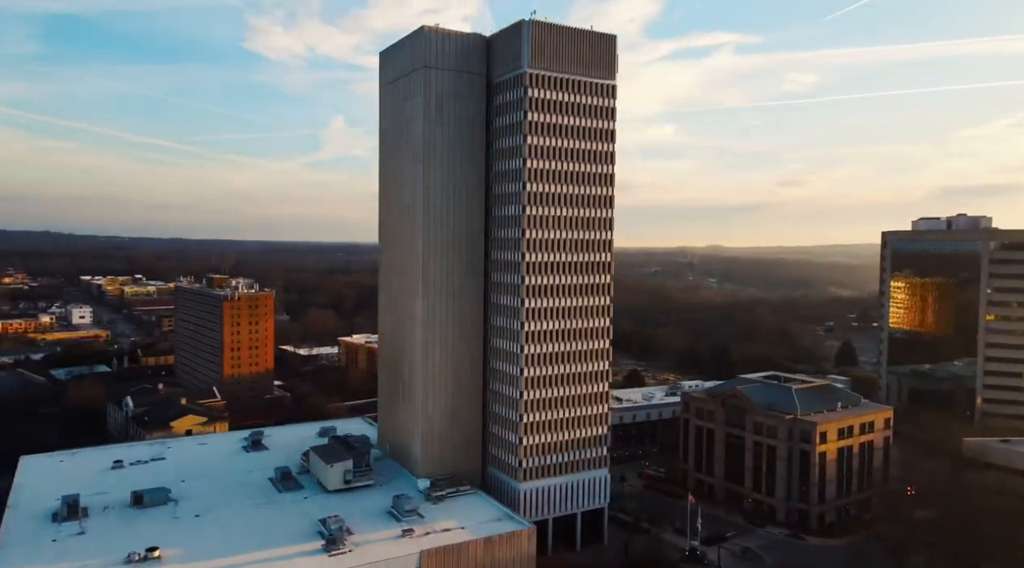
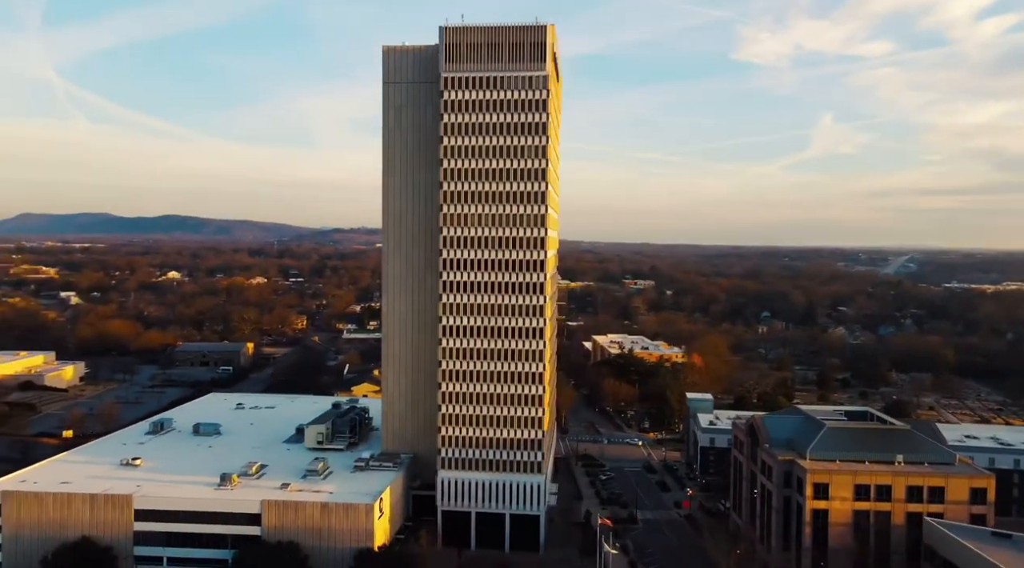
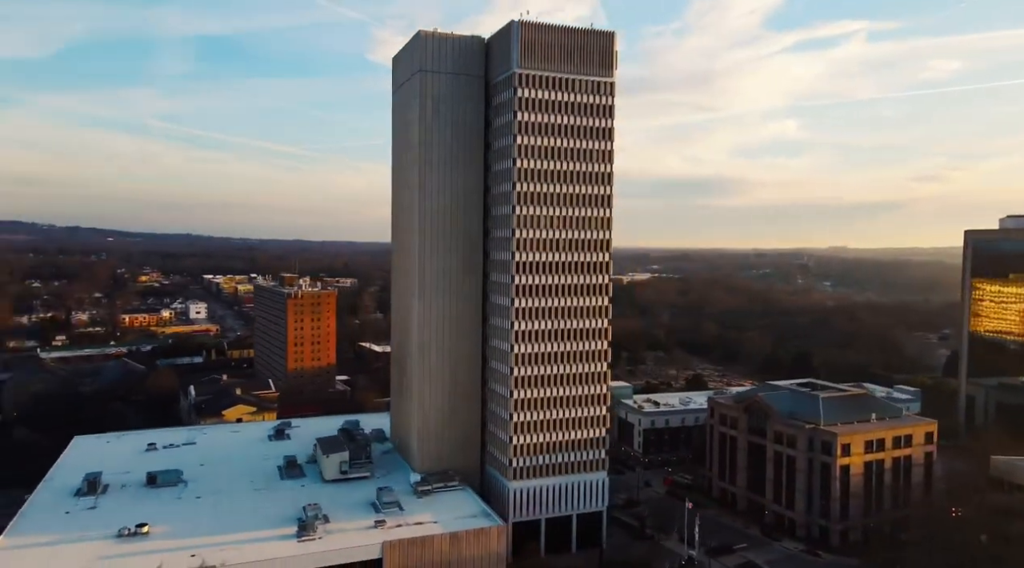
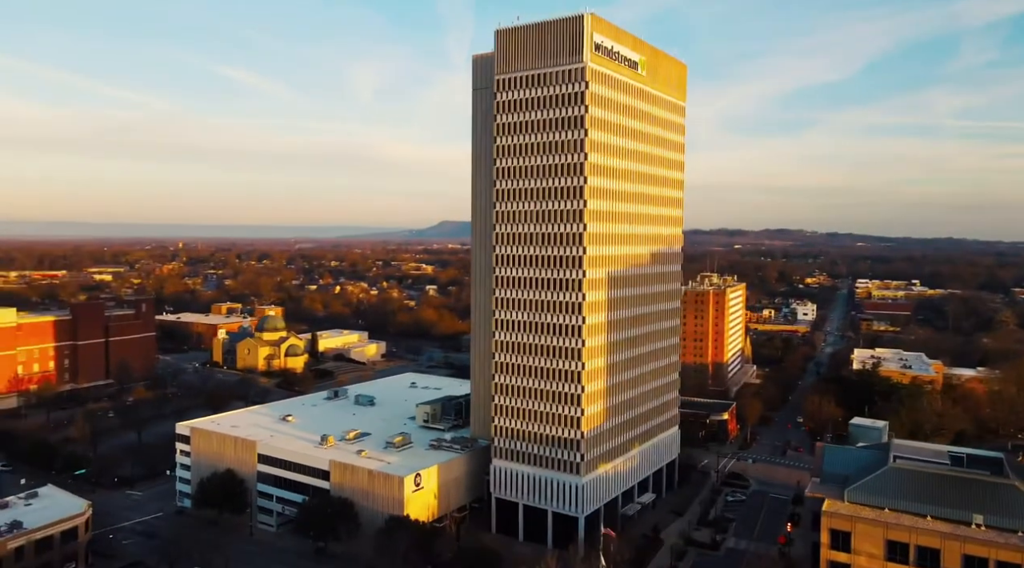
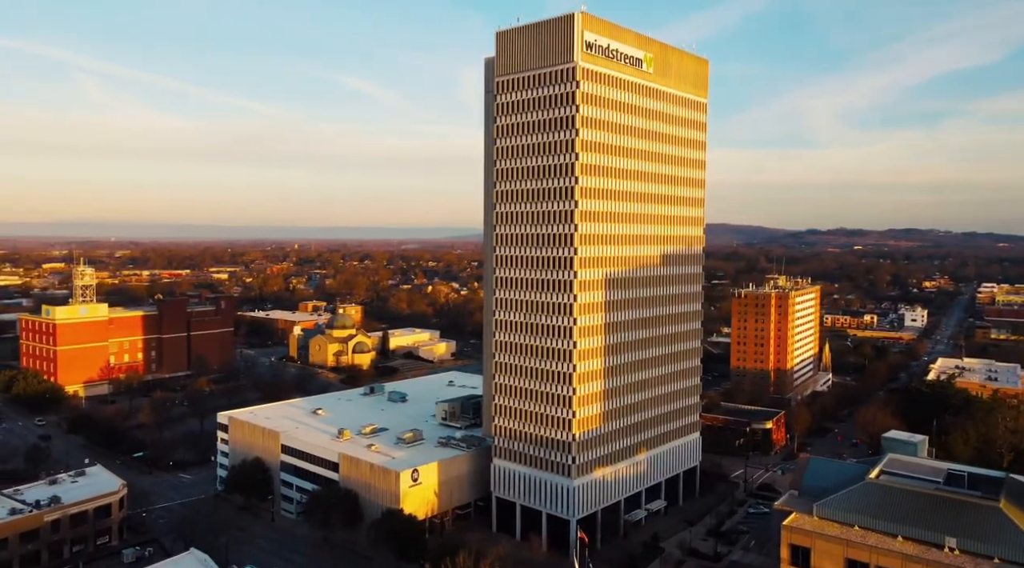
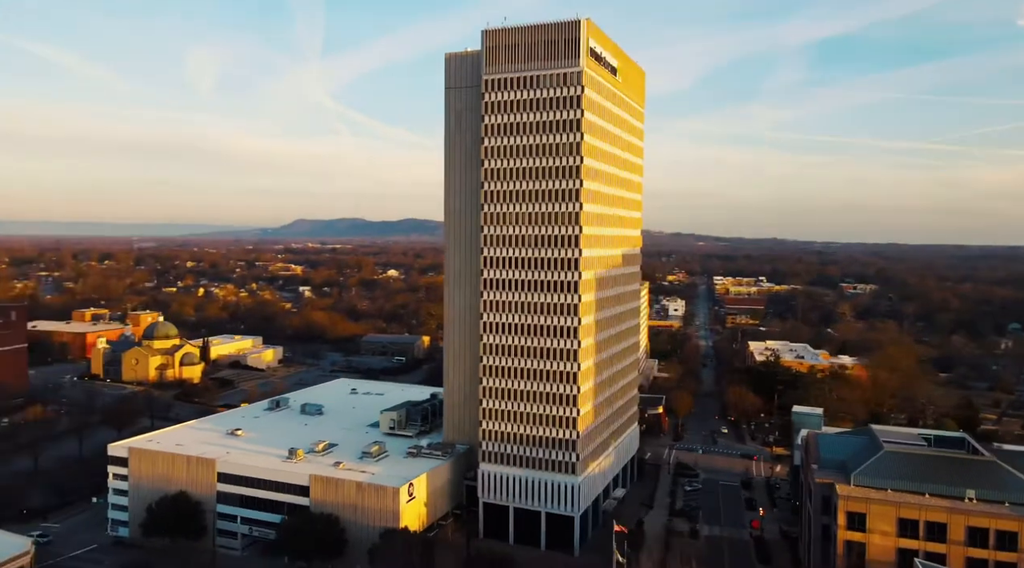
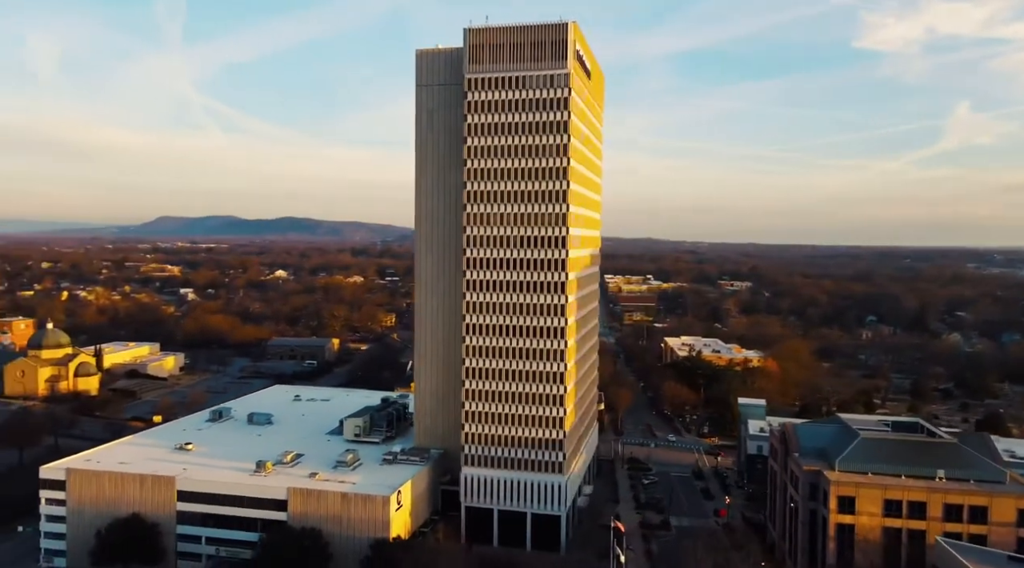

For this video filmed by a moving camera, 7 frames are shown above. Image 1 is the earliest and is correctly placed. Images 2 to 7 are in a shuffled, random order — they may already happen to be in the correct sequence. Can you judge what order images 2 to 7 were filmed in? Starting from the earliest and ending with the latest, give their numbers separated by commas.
3, 2, 7, 6, 4, 5
